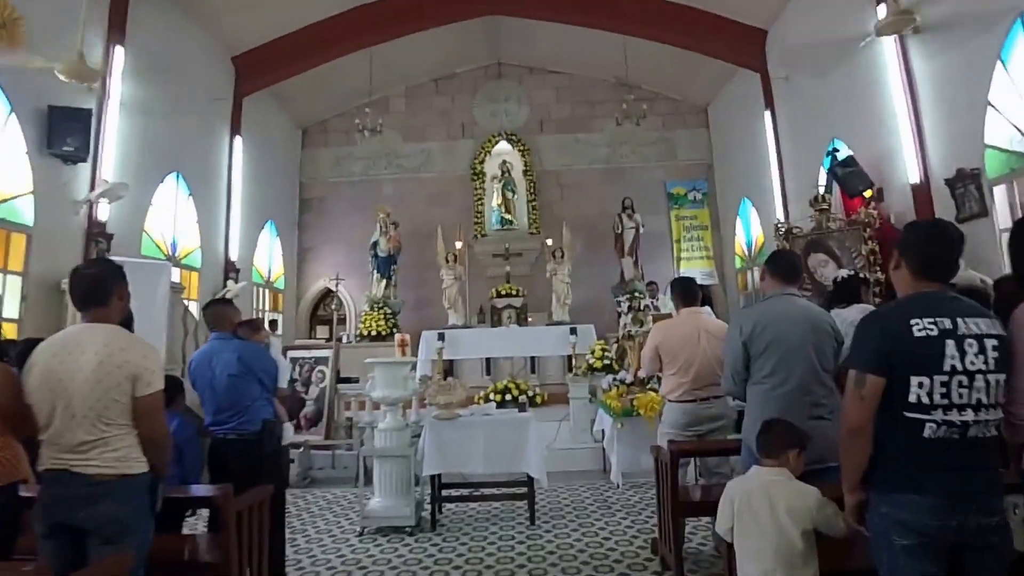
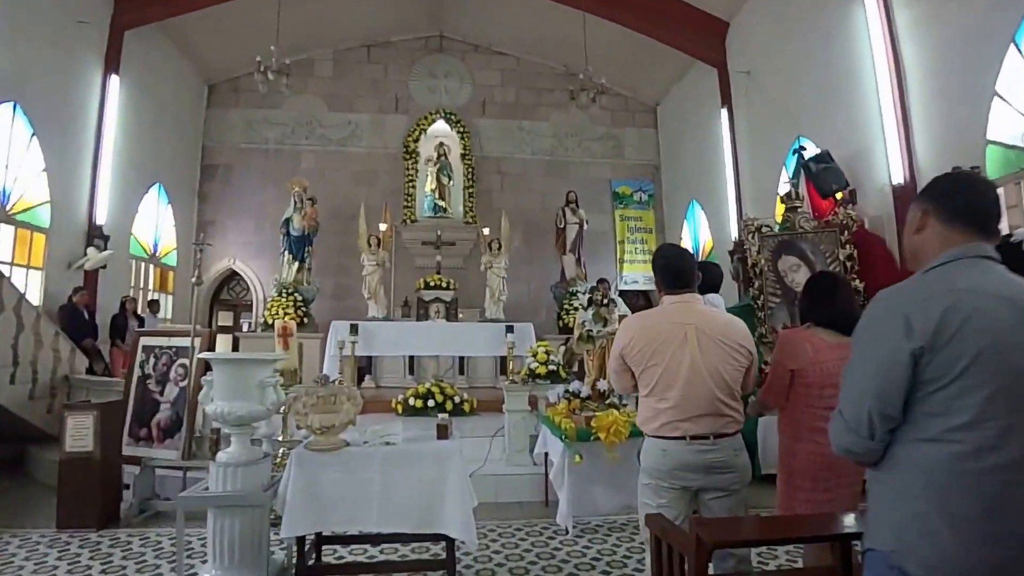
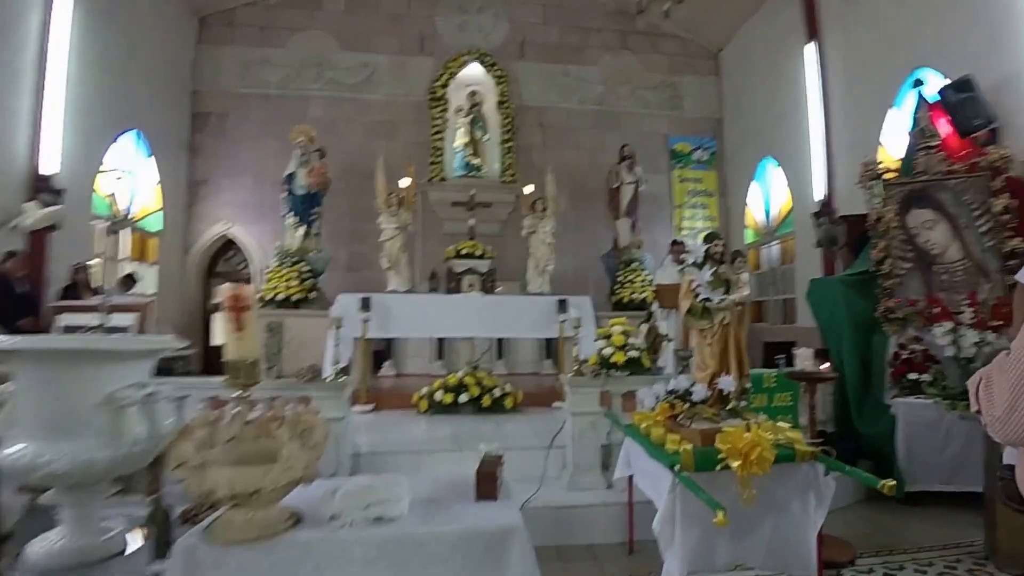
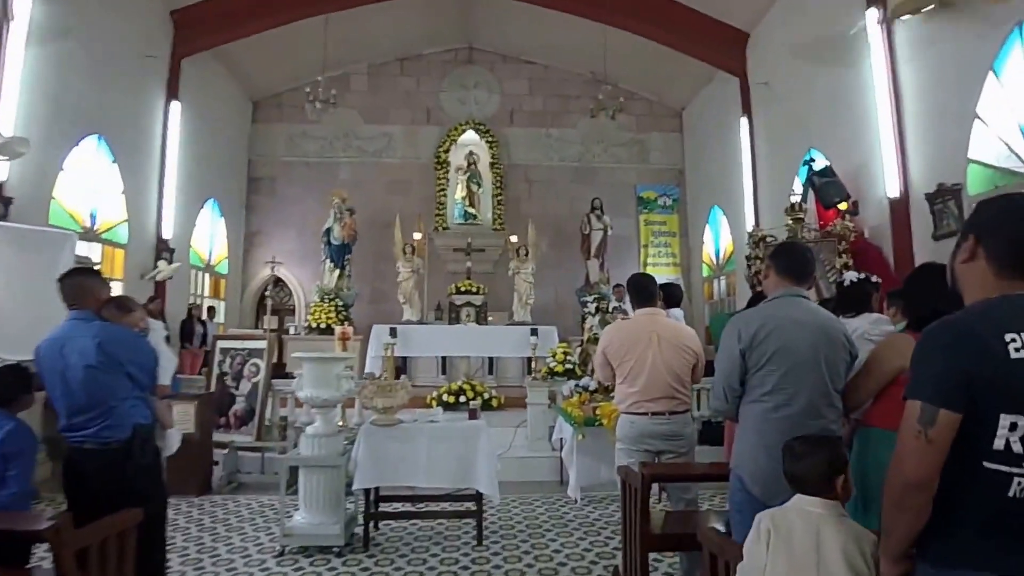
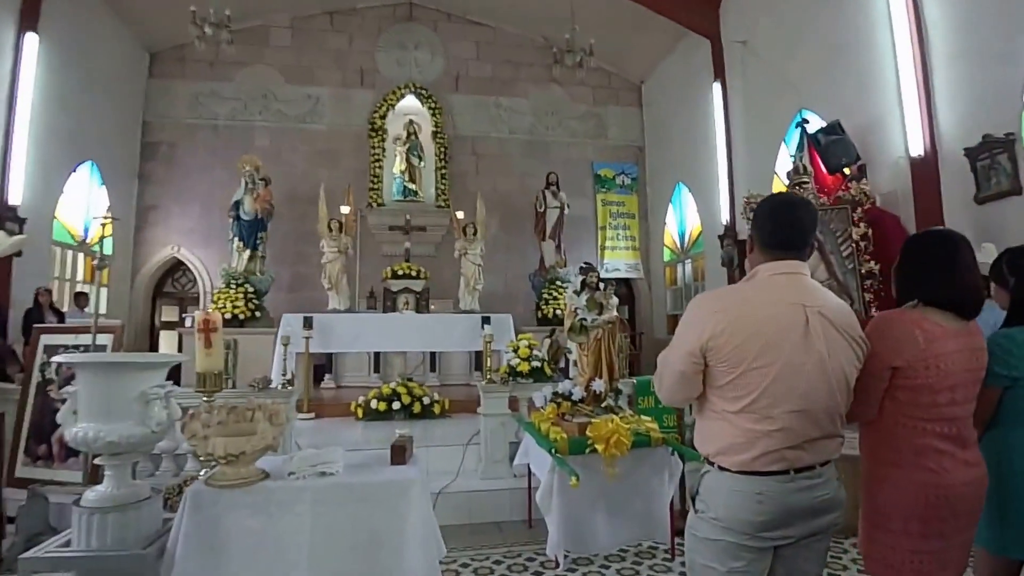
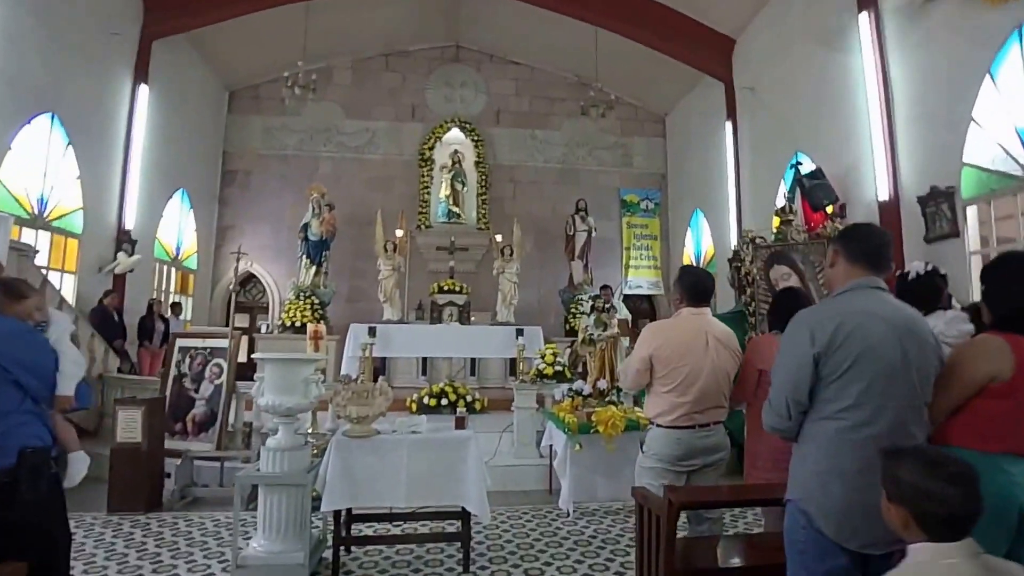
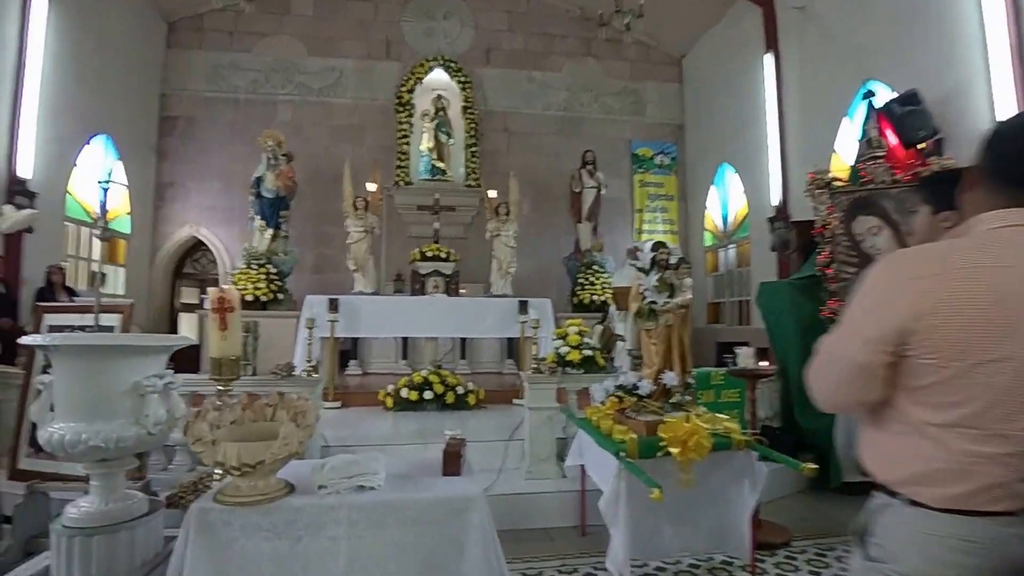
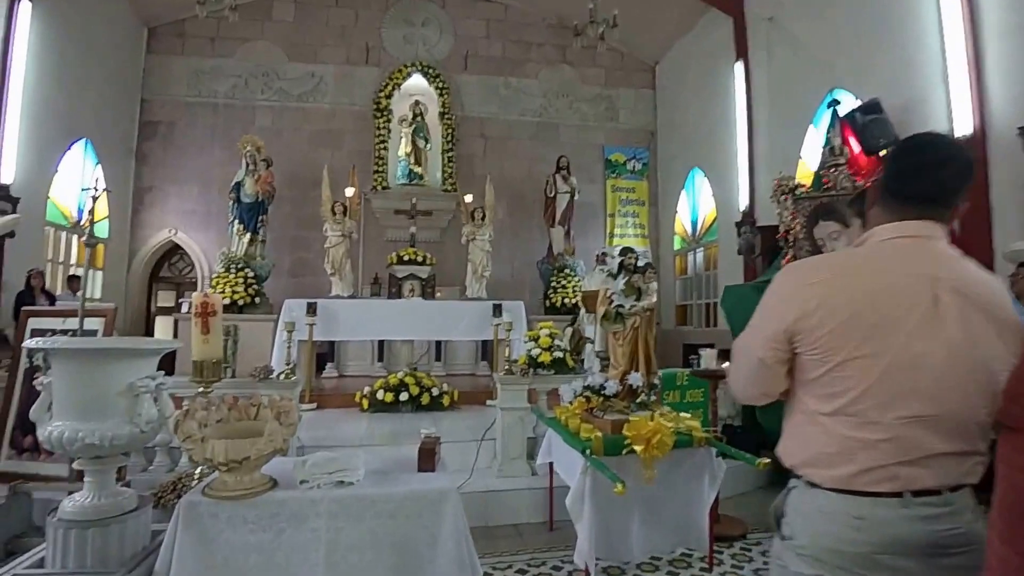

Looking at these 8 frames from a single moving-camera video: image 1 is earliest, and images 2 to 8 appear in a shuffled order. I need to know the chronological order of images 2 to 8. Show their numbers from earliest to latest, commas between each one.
4, 6, 2, 5, 8, 7, 3
